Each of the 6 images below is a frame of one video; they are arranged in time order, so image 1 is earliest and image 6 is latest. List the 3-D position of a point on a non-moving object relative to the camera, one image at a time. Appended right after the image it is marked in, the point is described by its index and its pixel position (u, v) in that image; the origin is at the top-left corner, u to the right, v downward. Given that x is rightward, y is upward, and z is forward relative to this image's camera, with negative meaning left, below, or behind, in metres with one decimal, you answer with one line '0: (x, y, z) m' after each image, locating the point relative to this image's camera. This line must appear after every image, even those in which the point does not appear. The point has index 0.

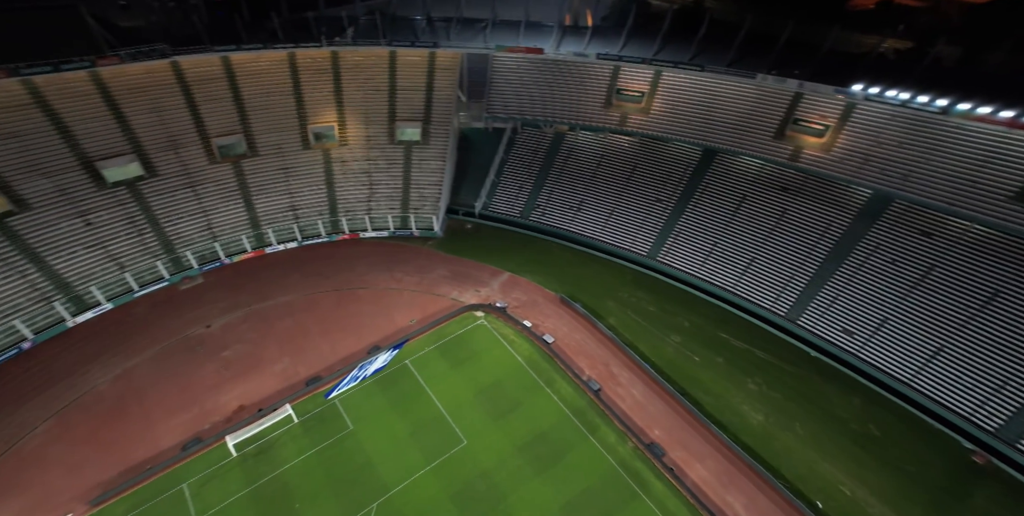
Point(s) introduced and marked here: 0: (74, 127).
0: (-19.7, +6.1, +18.3) m
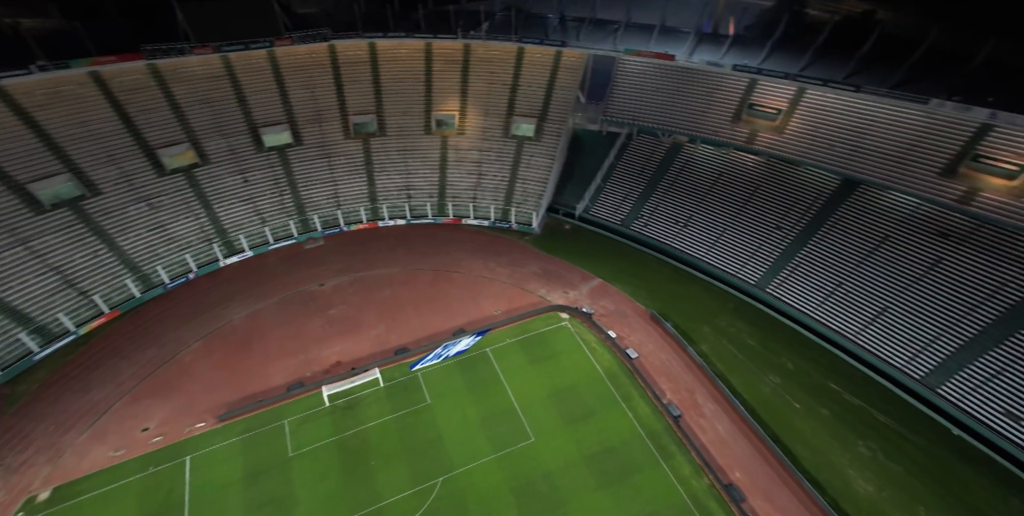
0: (-13.7, +8.6, +21.1) m
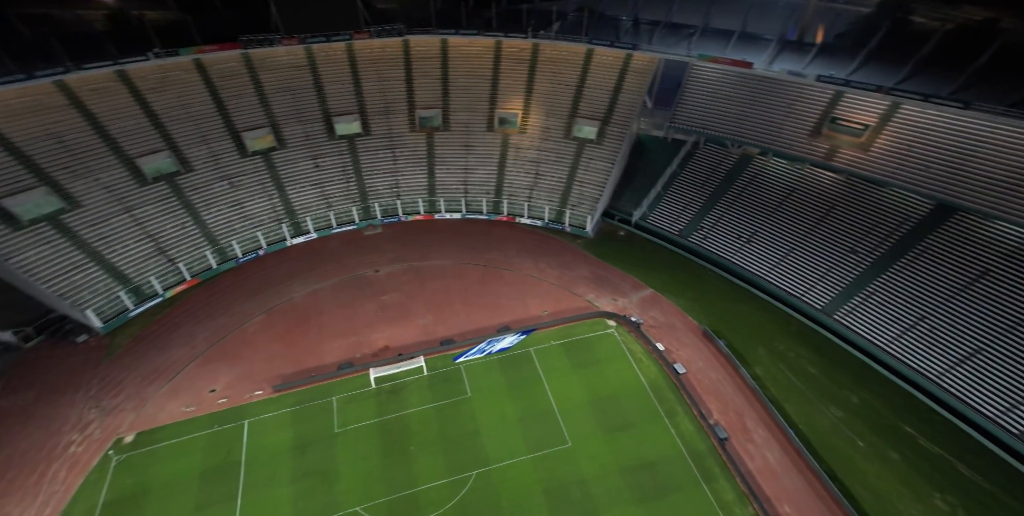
0: (-10.1, +9.6, +22.1) m
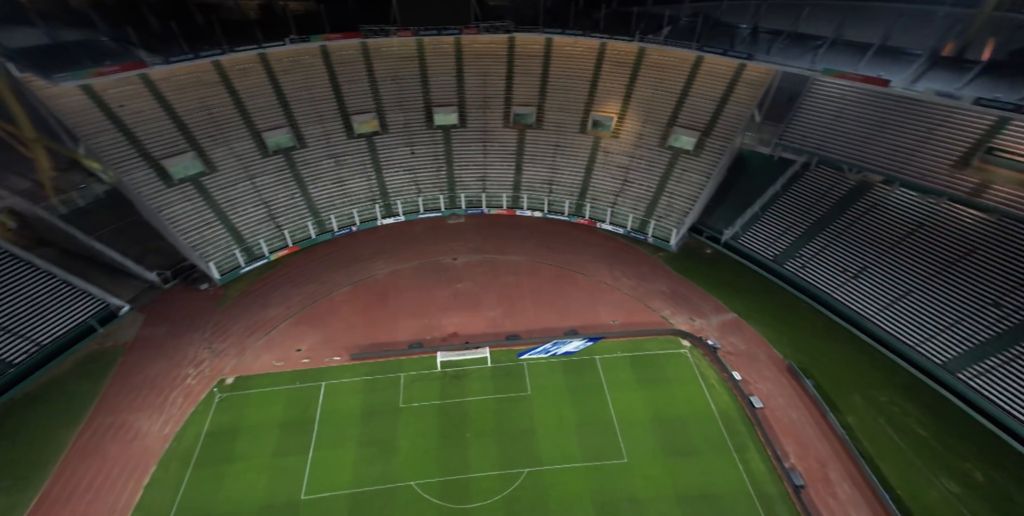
0: (-4.5, +10.5, +23.0) m
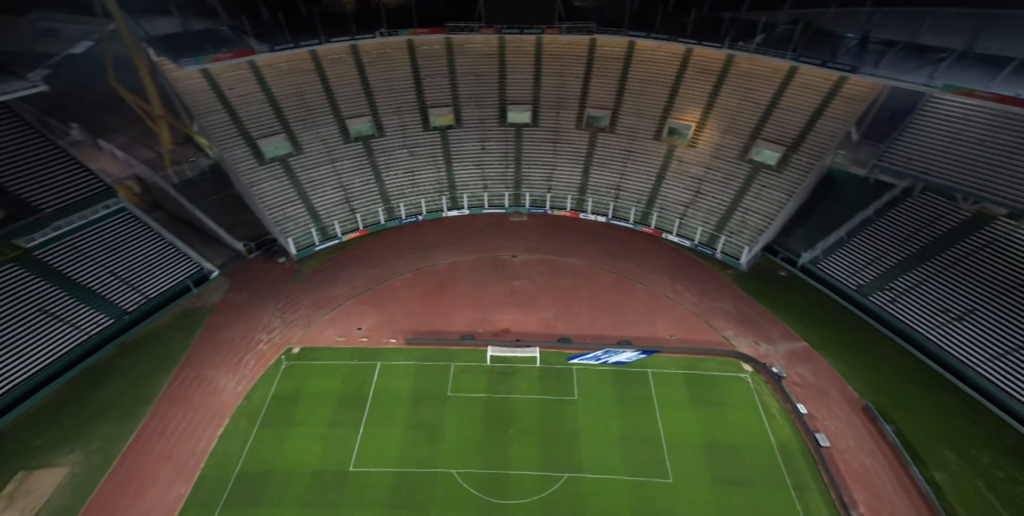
0: (-0.1, +10.7, +23.3) m
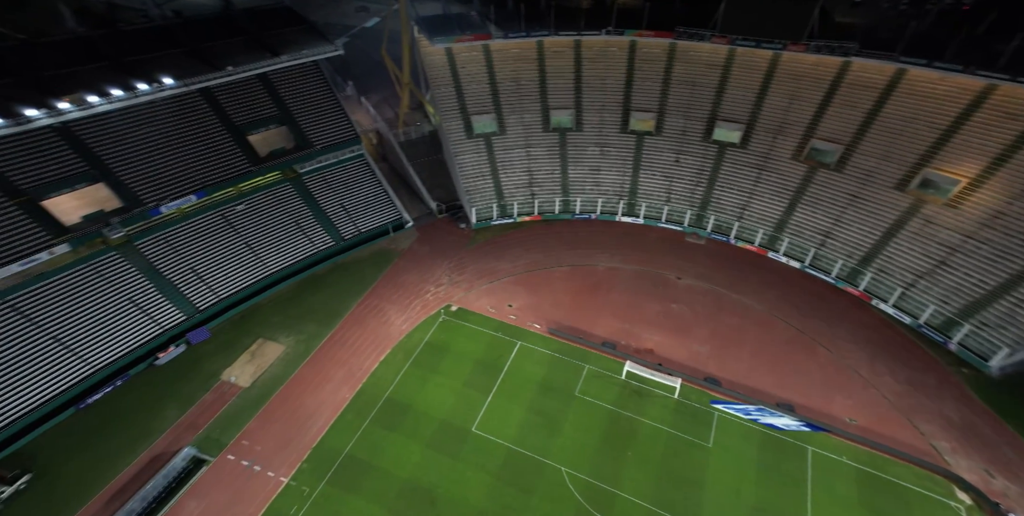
0: (+11.8, +9.2, +21.6) m
